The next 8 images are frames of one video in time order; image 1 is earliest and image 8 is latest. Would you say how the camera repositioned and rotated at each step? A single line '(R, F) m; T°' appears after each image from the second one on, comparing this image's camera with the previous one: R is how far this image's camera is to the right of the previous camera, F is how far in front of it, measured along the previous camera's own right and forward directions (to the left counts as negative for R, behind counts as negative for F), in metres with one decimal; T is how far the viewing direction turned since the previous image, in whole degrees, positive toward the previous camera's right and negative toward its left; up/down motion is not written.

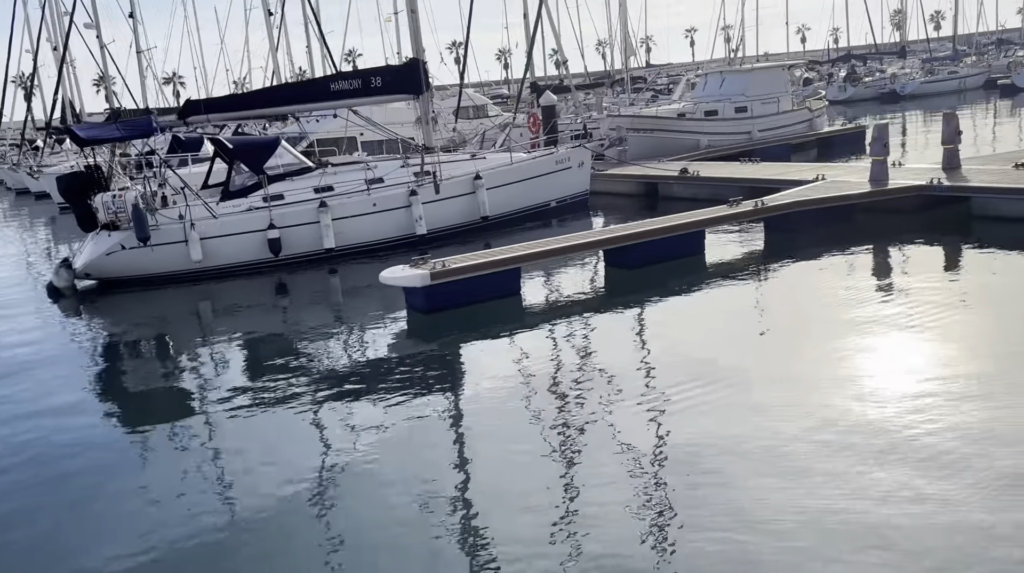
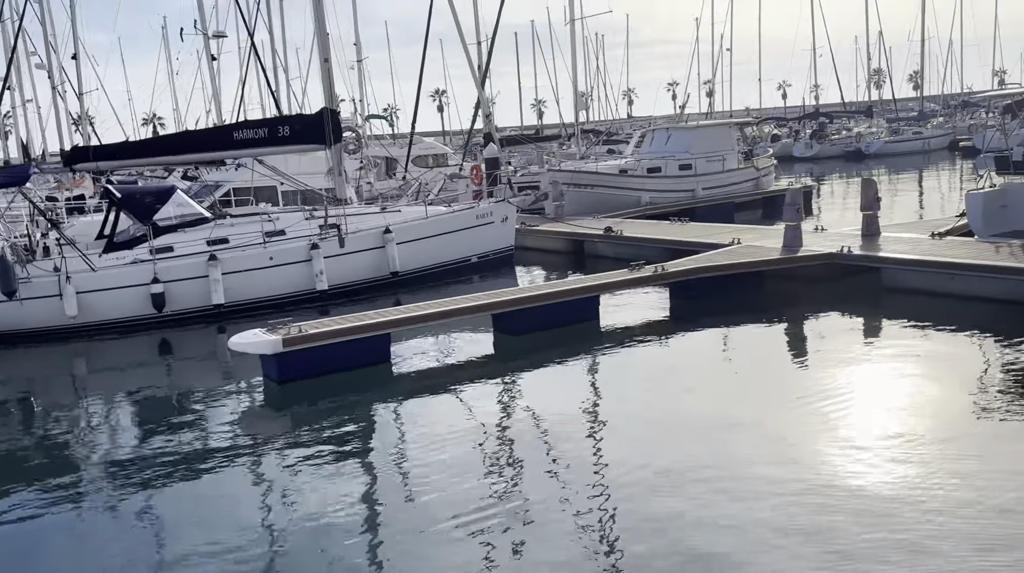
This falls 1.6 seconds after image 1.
(+1.1, +0.7) m; +1°
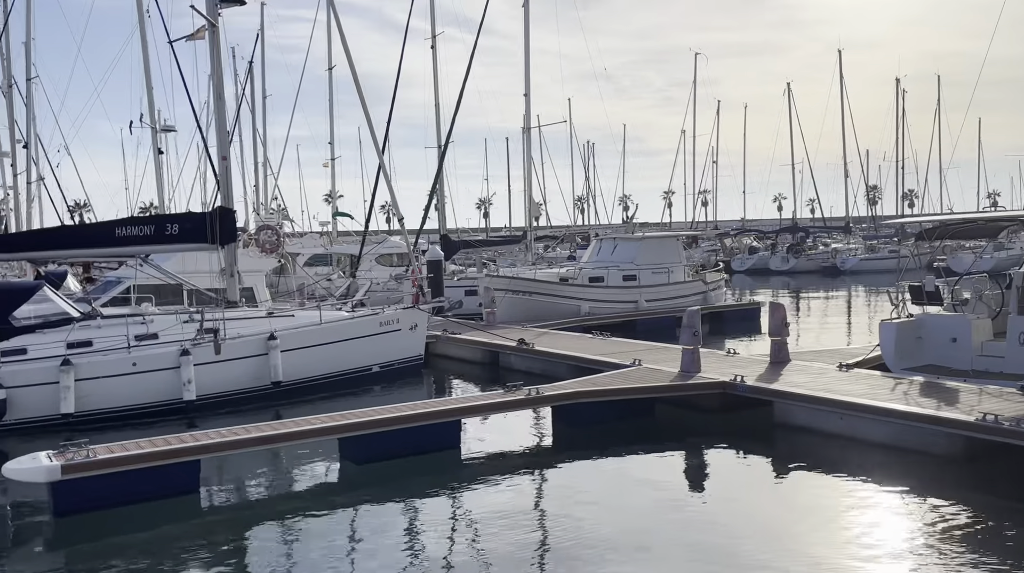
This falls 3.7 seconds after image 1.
(+1.4, +1.0) m; +1°
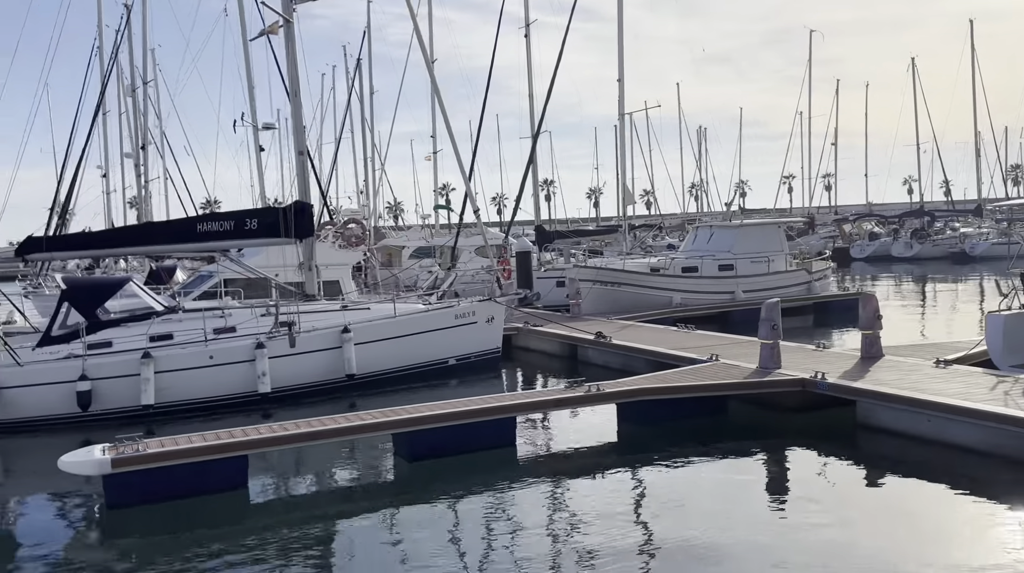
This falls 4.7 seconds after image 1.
(+0.5, +0.3) m; -6°
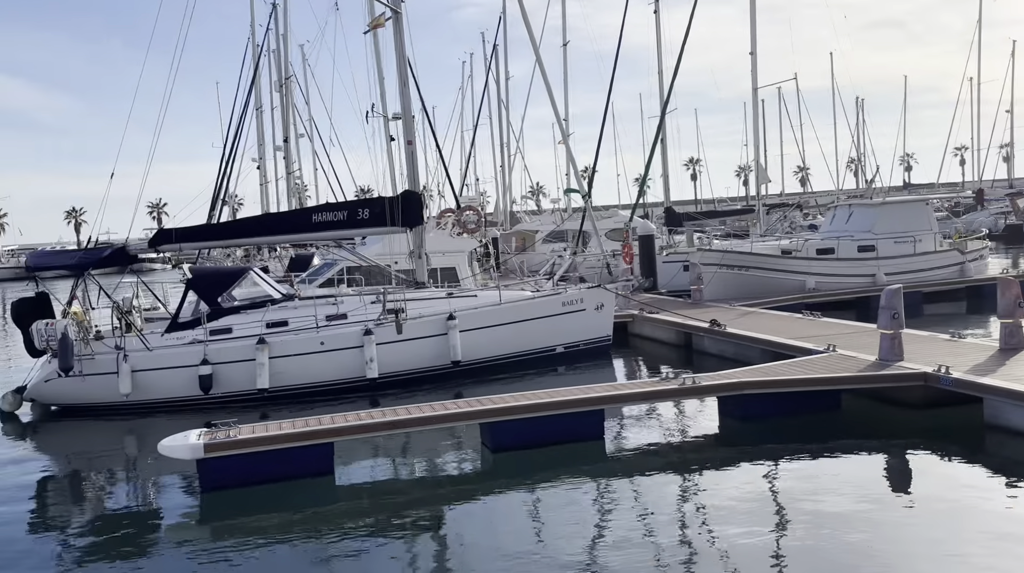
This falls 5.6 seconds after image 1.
(+0.5, +0.4) m; -8°
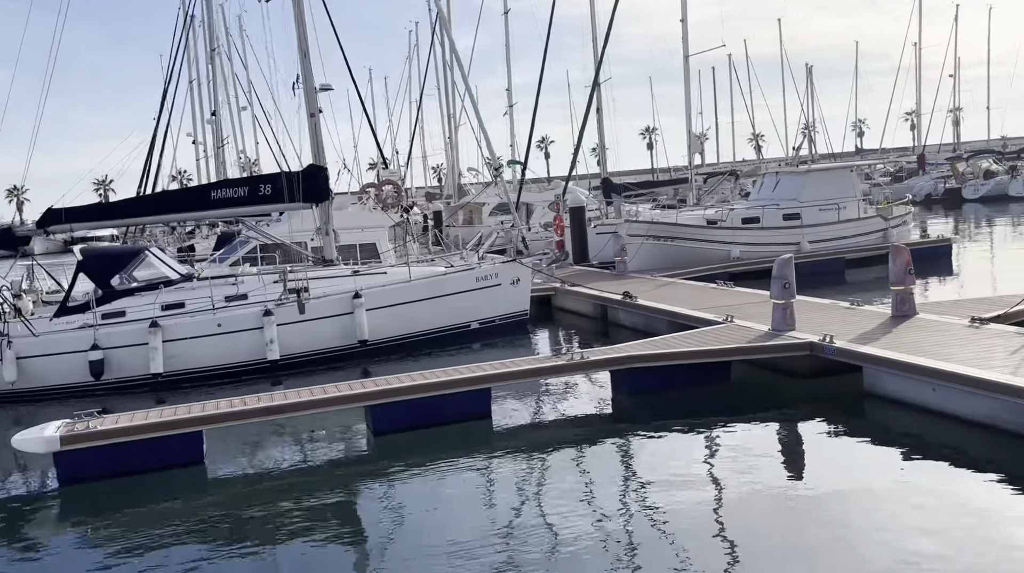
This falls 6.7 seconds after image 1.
(+0.8, +0.1) m; +2°
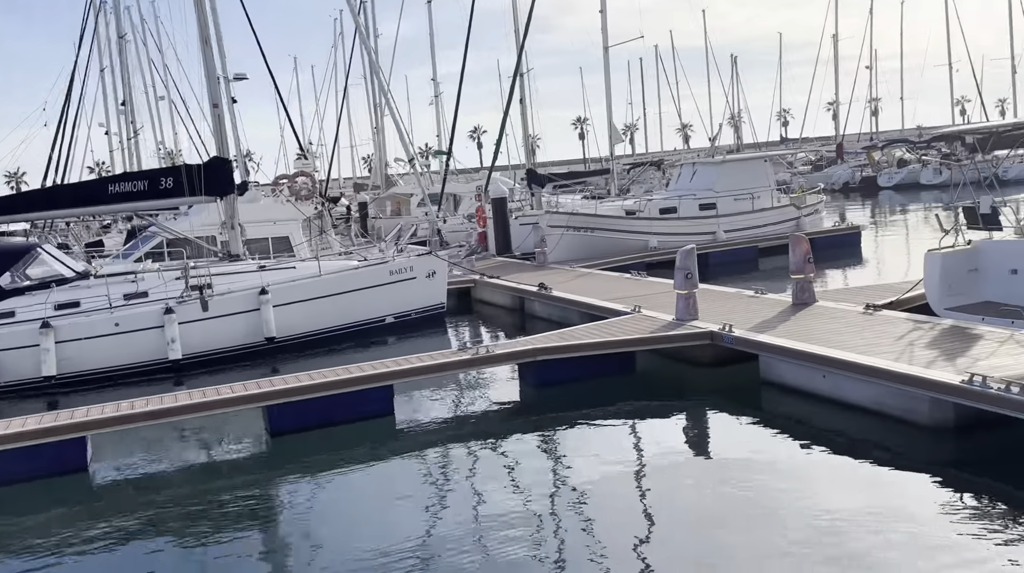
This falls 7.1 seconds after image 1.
(+0.3, +0.1) m; +4°
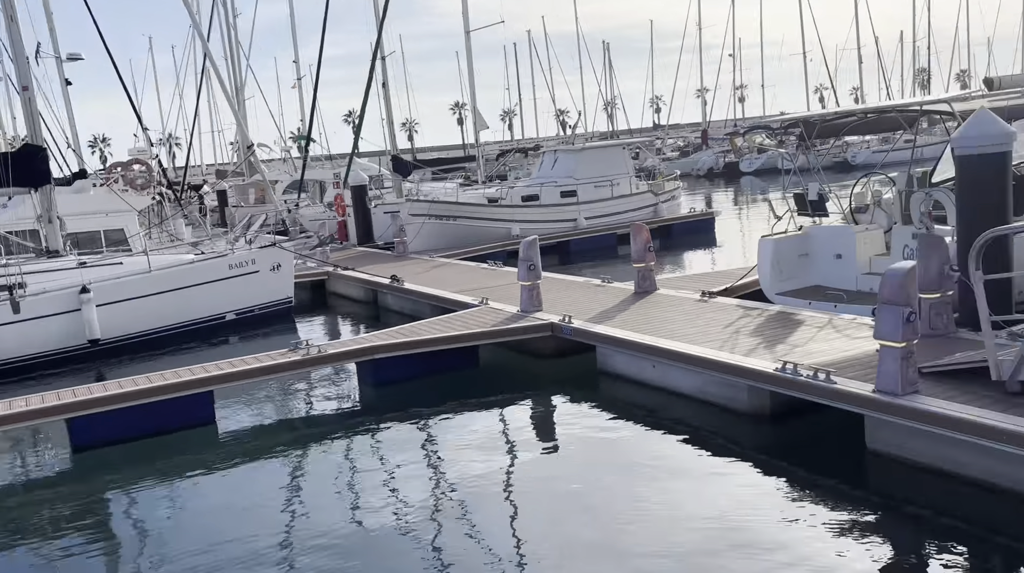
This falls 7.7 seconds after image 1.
(+0.5, +0.2) m; +7°
